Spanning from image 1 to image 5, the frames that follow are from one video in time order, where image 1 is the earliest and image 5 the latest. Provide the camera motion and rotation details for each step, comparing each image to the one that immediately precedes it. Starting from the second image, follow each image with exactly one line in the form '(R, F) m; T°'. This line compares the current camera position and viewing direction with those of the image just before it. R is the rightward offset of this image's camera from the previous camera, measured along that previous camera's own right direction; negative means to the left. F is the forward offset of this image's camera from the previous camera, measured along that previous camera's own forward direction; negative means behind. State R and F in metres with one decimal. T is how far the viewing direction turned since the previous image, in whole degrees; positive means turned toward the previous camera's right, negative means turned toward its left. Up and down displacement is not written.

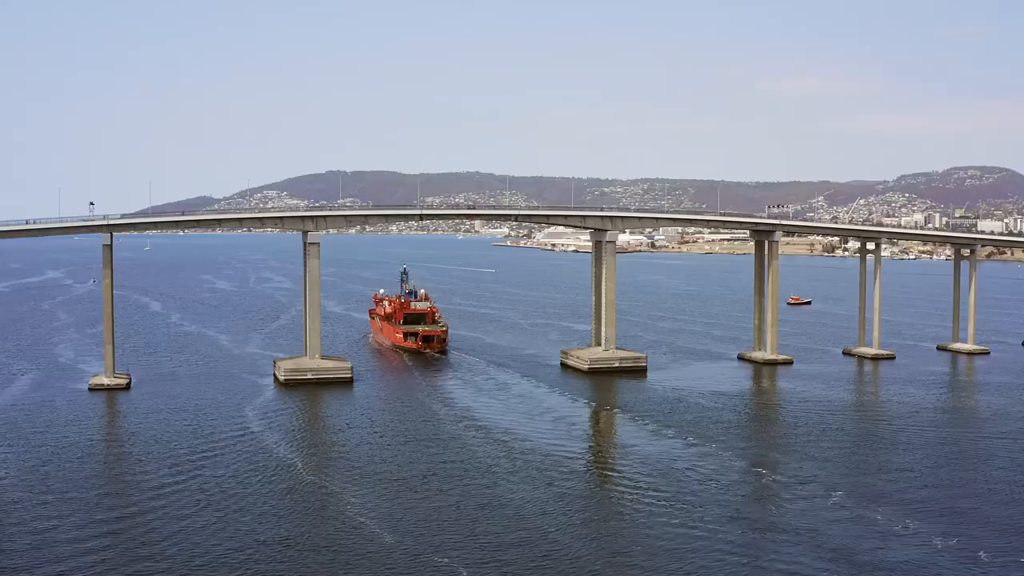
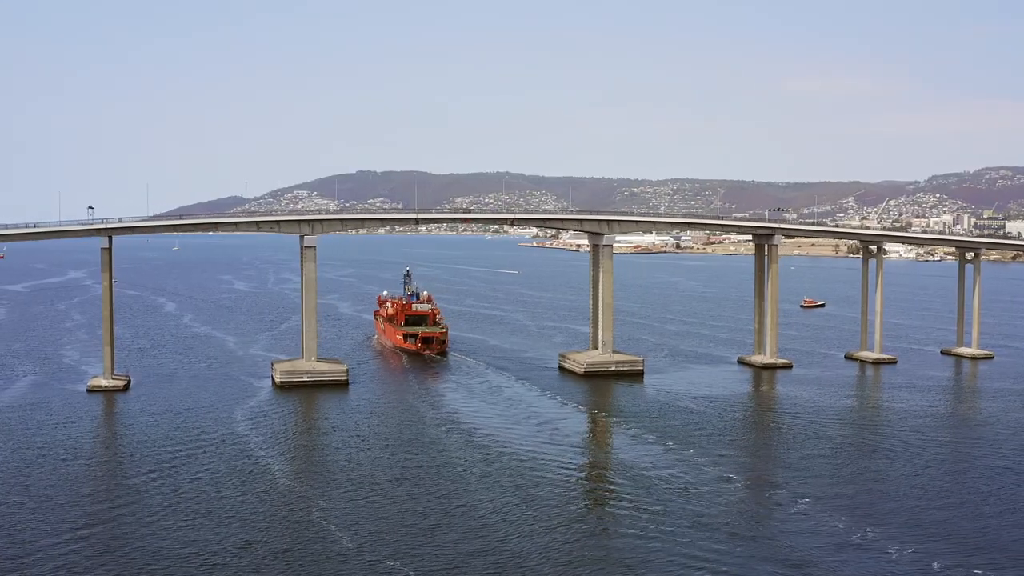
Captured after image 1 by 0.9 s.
(+1.1, -0.1) m; -1°
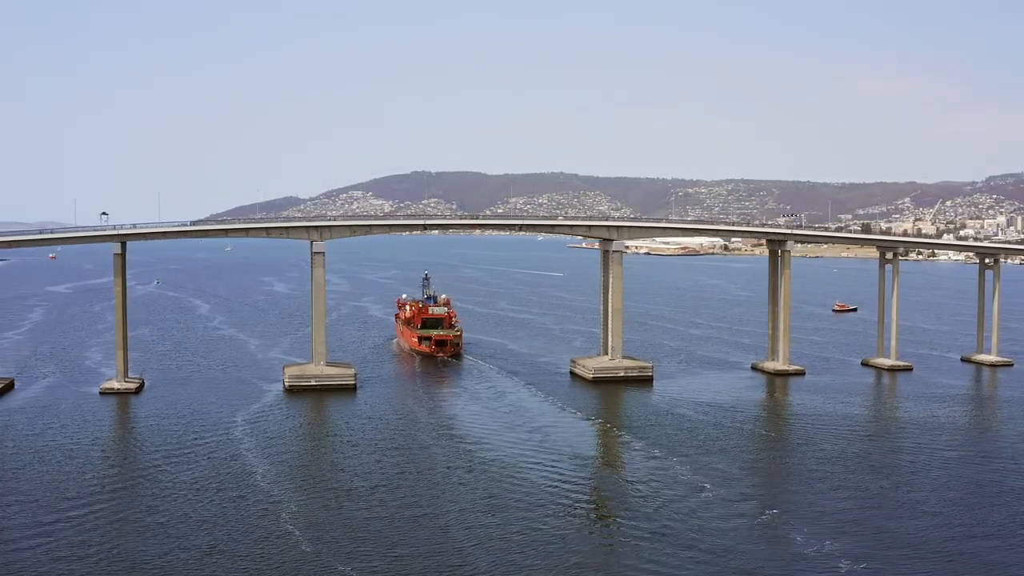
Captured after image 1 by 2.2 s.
(+1.5, -0.1) m; -2°
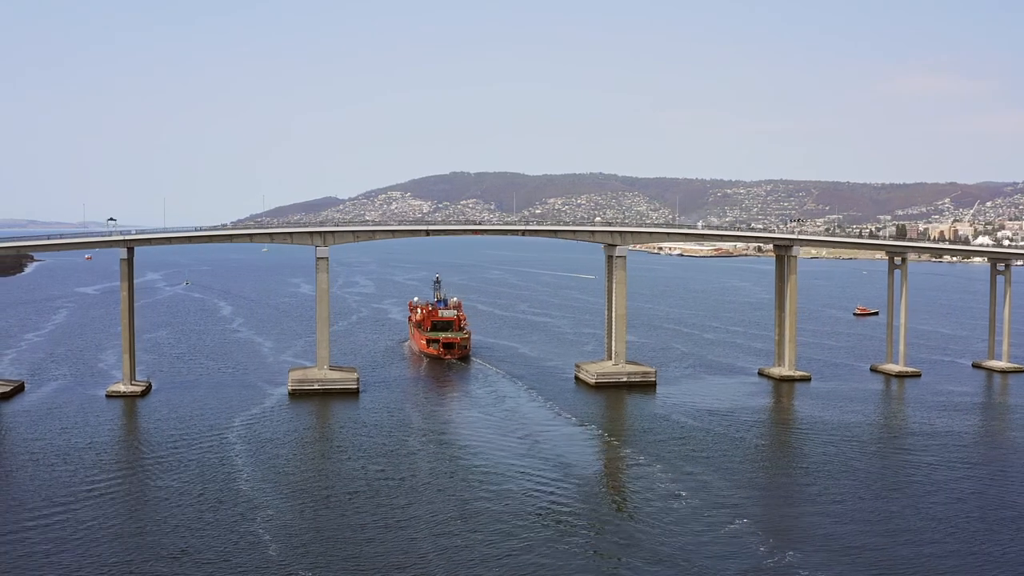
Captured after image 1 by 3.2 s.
(+1.2, -0.1) m; -2°
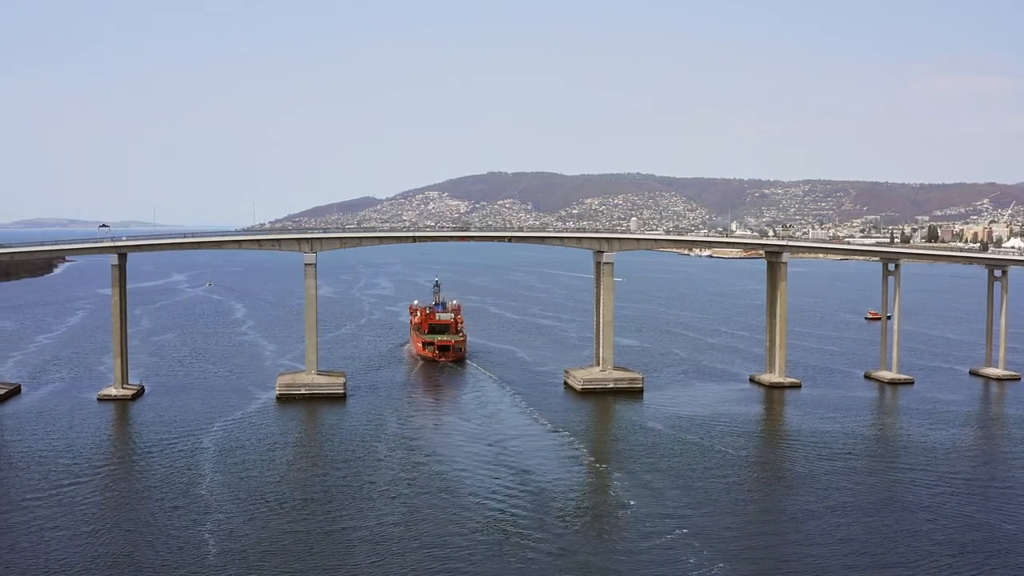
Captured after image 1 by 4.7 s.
(+1.7, -0.2) m; -2°
